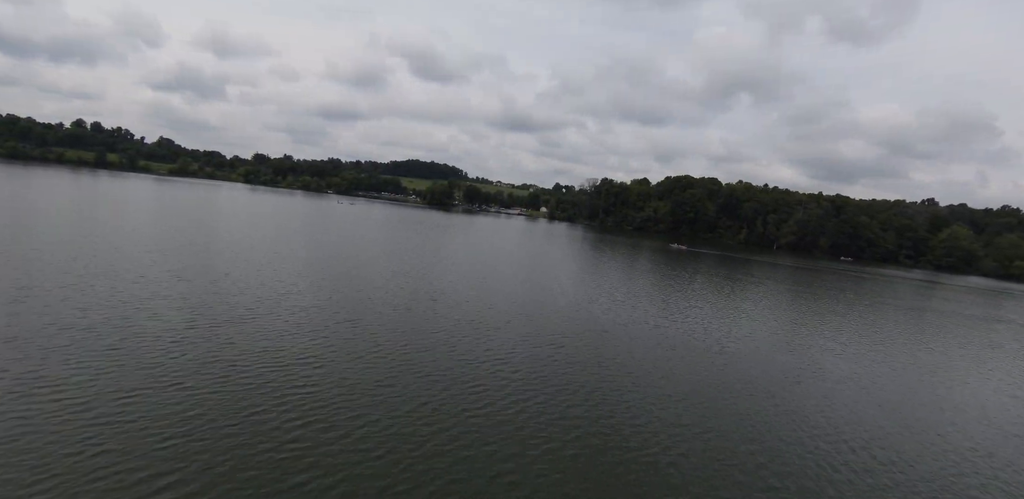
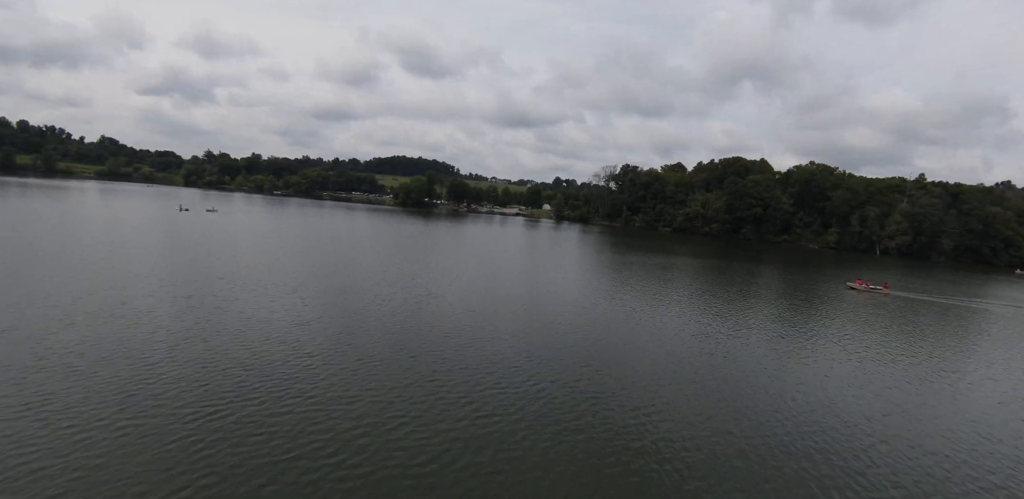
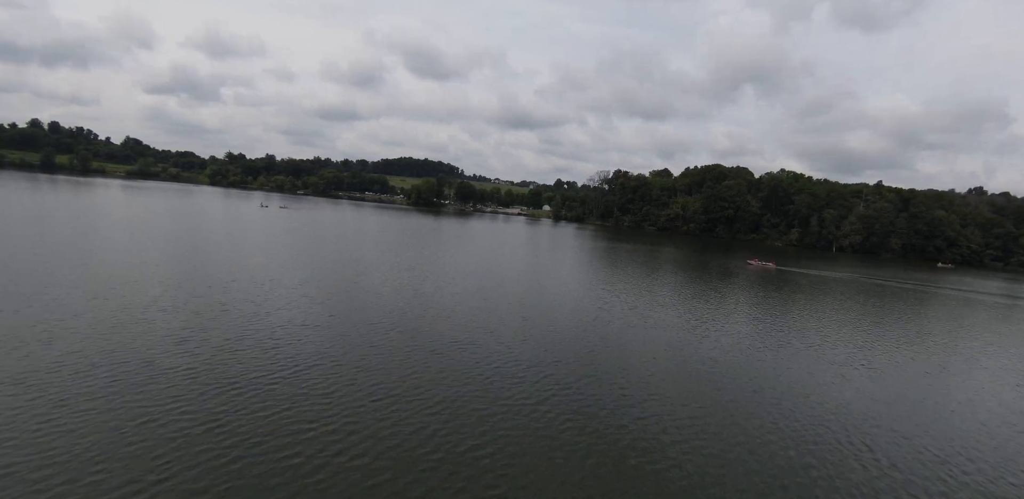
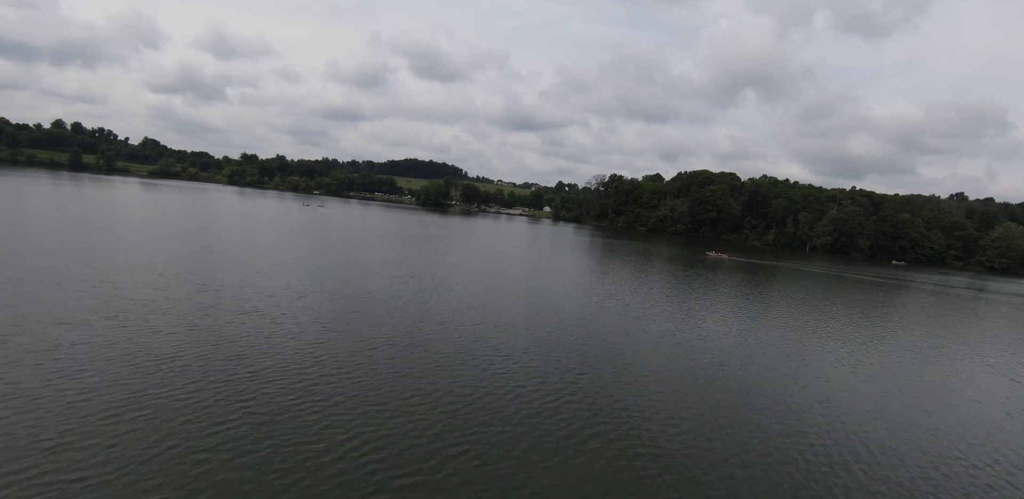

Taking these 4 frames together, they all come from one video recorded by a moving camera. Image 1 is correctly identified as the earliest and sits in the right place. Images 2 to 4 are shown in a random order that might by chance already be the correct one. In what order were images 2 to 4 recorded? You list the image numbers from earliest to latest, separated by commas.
4, 3, 2
